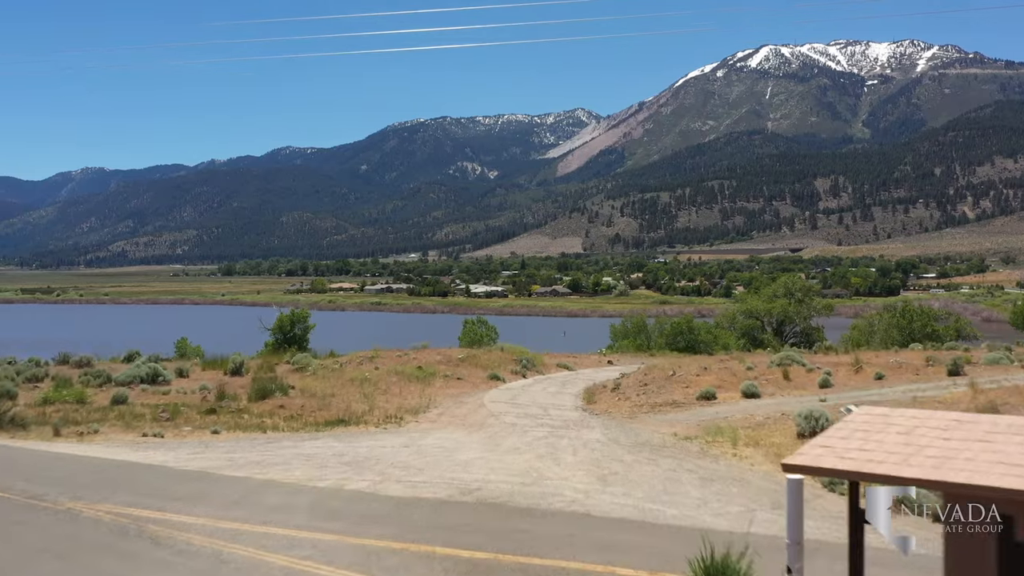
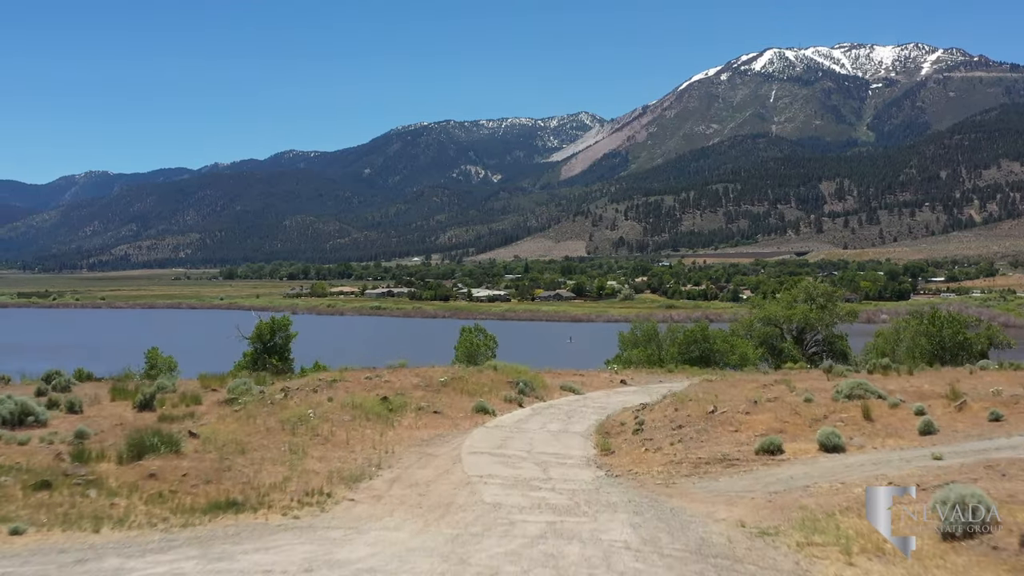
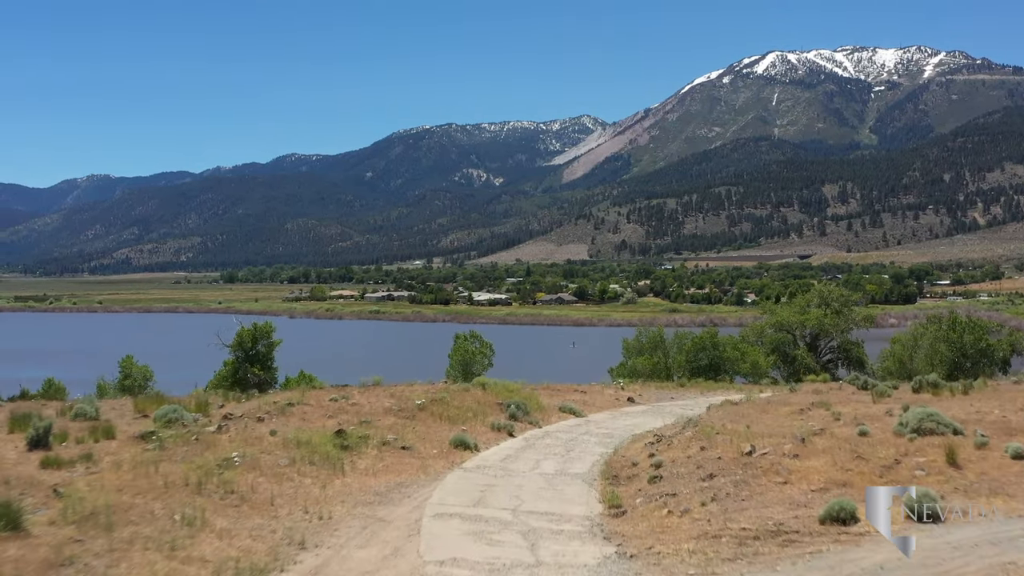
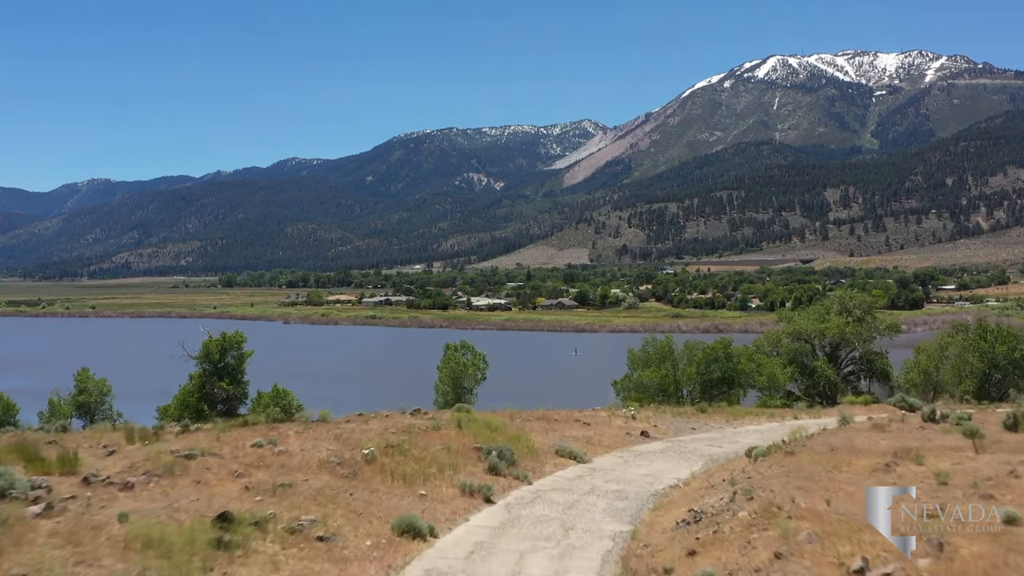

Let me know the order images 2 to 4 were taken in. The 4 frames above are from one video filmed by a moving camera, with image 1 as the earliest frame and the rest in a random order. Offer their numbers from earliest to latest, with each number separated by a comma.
2, 3, 4
